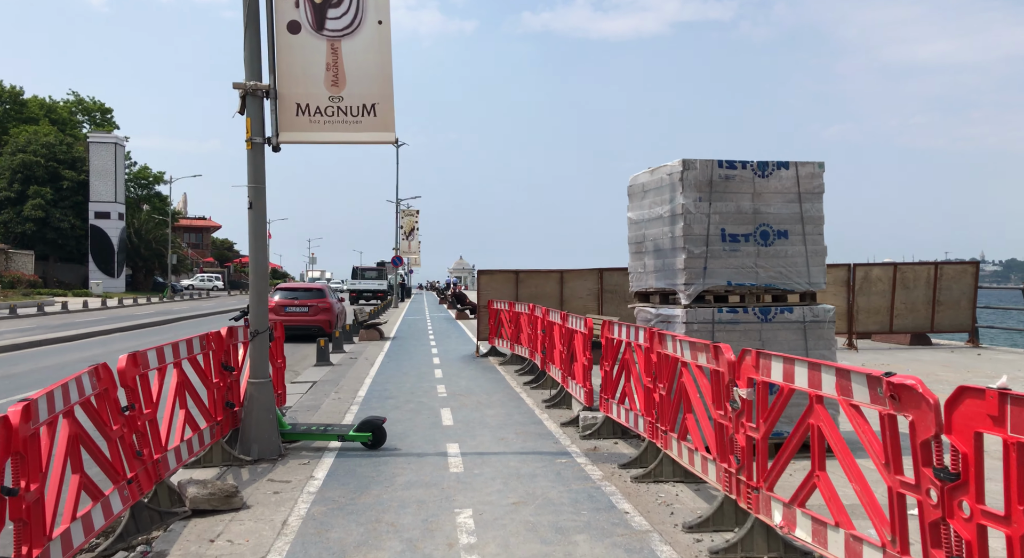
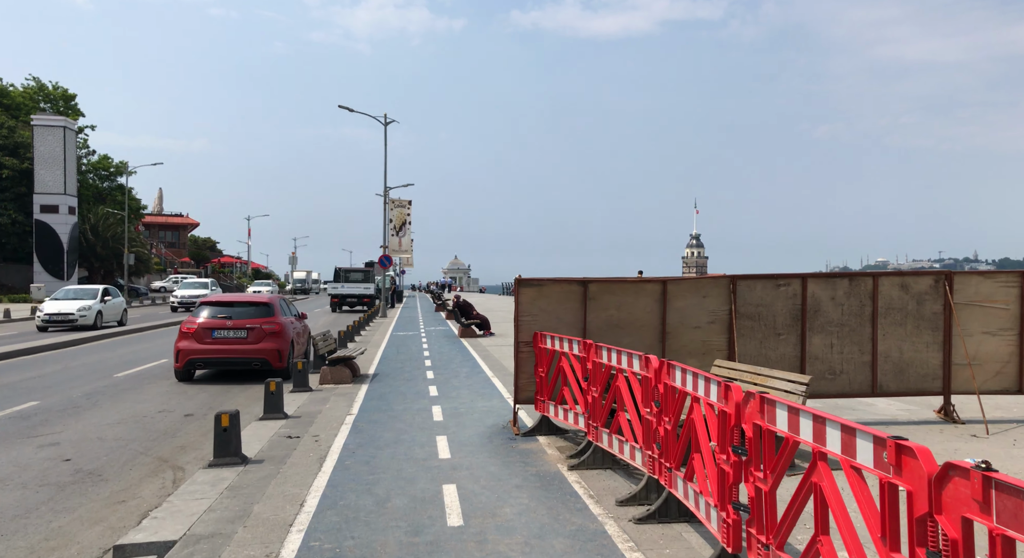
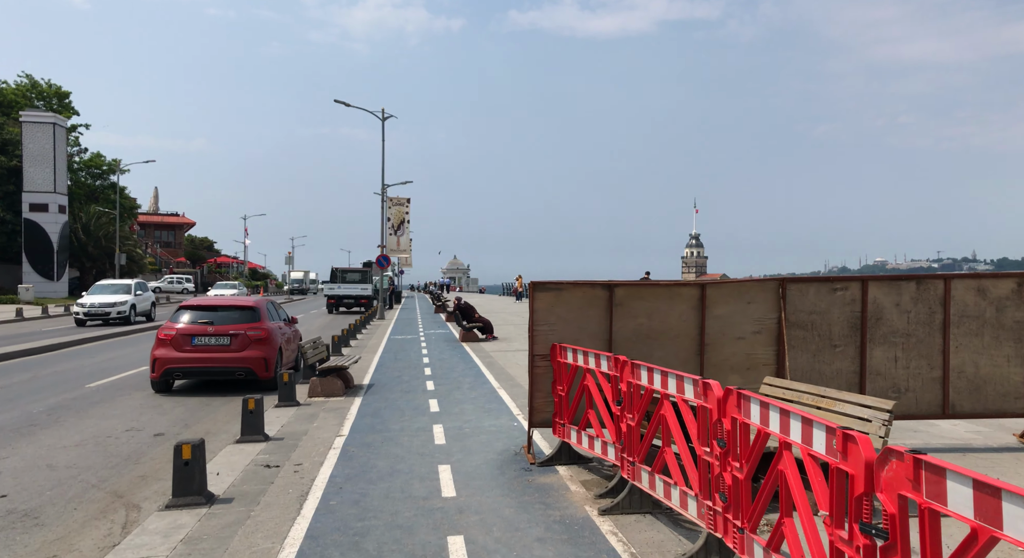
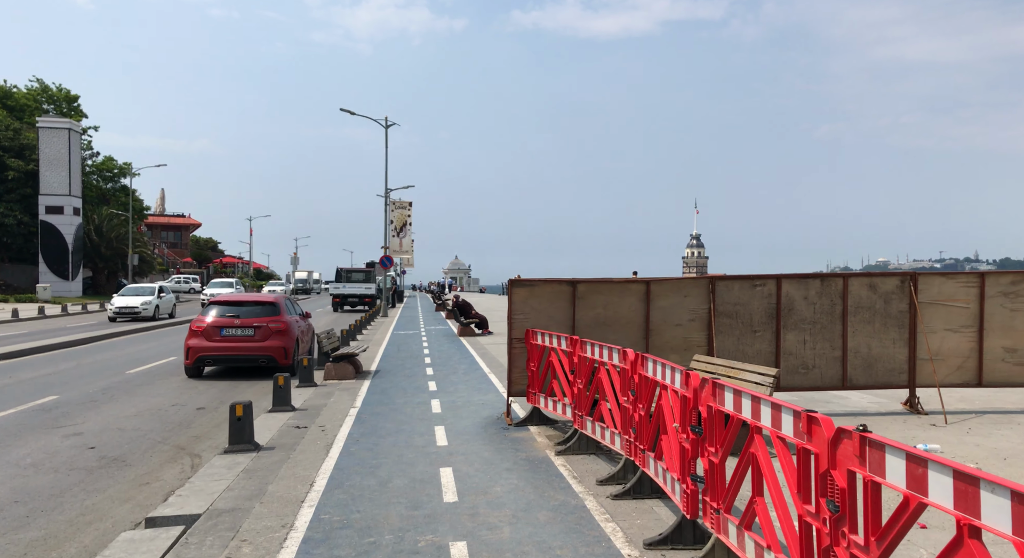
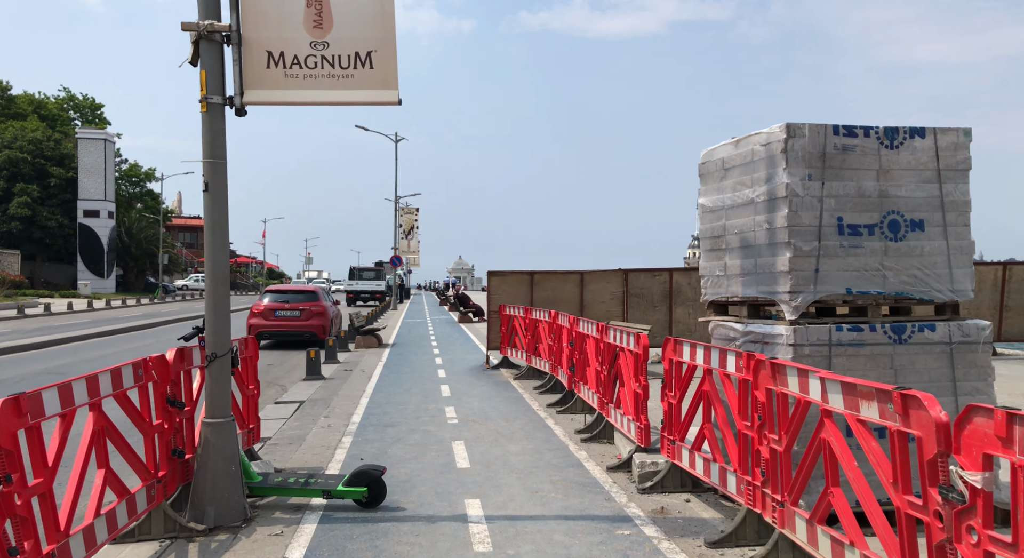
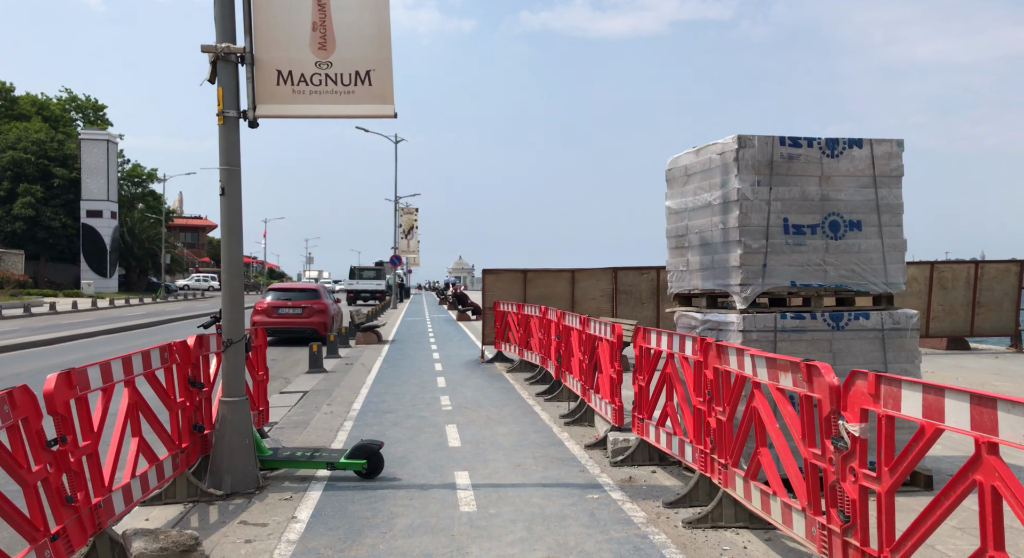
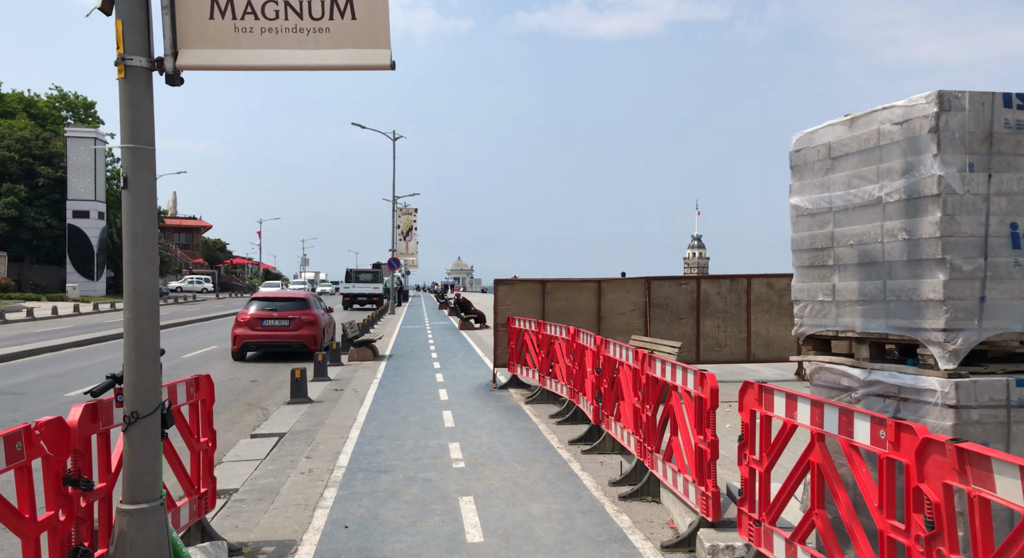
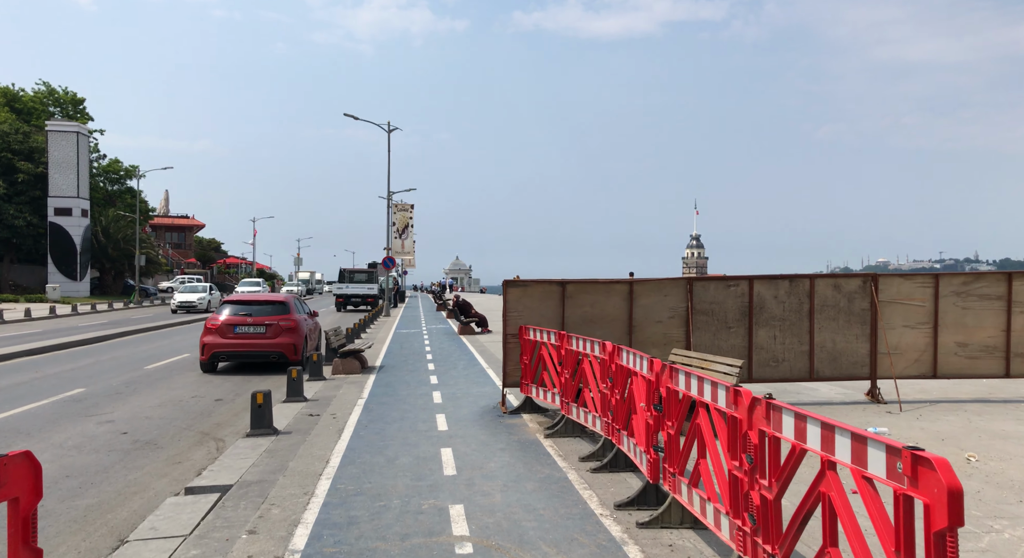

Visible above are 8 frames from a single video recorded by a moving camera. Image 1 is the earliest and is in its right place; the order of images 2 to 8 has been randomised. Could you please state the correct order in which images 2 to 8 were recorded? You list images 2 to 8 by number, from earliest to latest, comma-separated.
6, 5, 7, 8, 4, 2, 3
